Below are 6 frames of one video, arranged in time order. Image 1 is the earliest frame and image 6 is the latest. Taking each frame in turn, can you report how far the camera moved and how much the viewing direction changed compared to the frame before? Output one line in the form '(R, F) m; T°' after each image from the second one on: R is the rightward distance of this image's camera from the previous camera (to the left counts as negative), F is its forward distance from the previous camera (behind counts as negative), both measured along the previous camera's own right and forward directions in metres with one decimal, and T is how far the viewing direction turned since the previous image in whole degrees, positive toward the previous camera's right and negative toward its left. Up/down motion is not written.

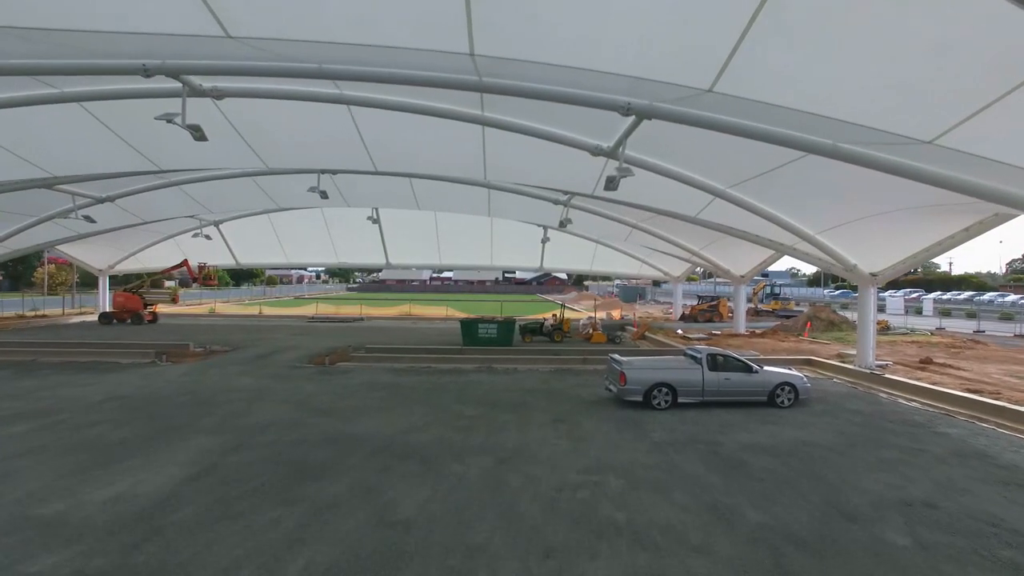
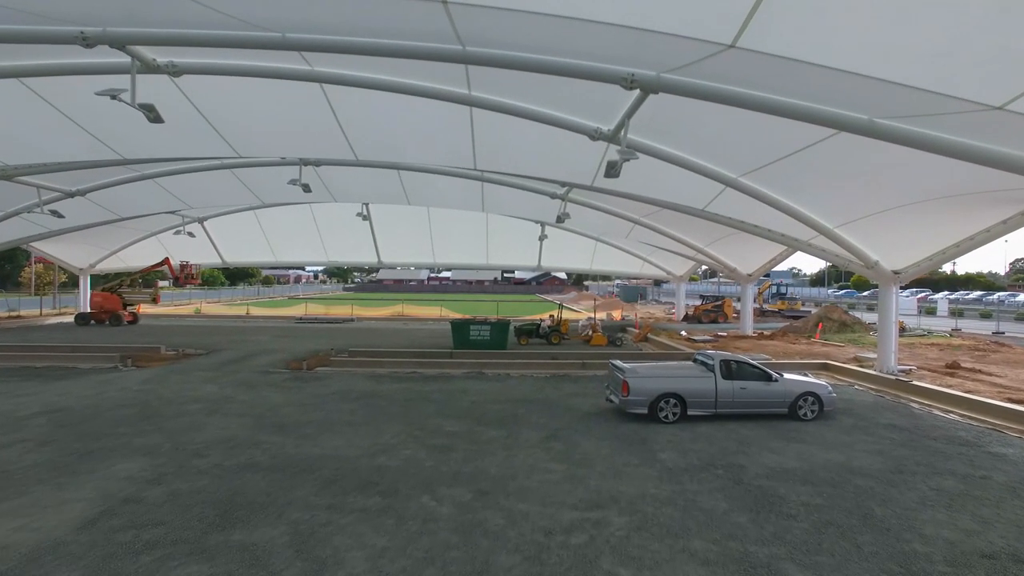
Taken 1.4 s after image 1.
(+0.2, +1.4) m; 0°
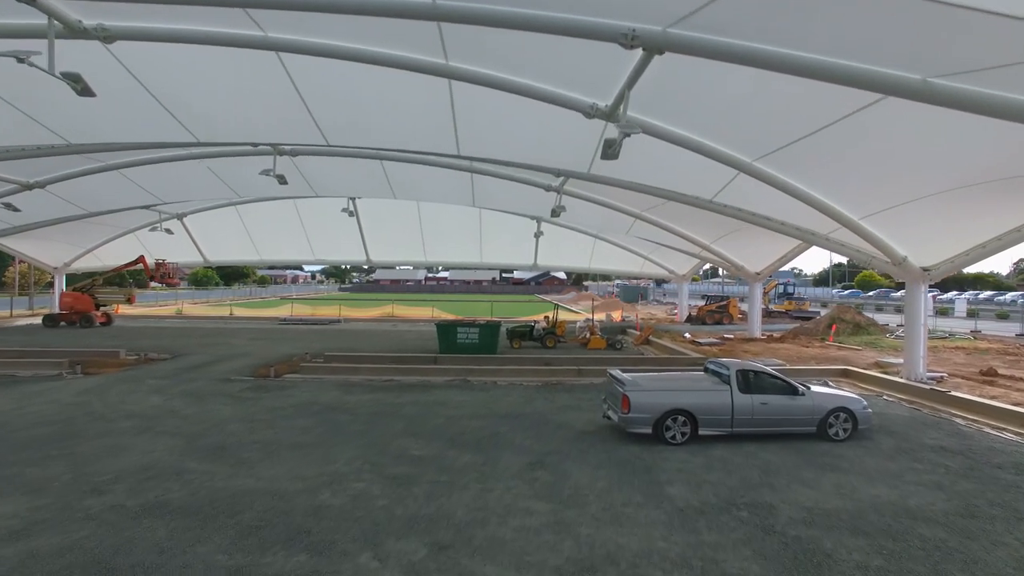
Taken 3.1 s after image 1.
(+0.3, +1.6) m; 0°
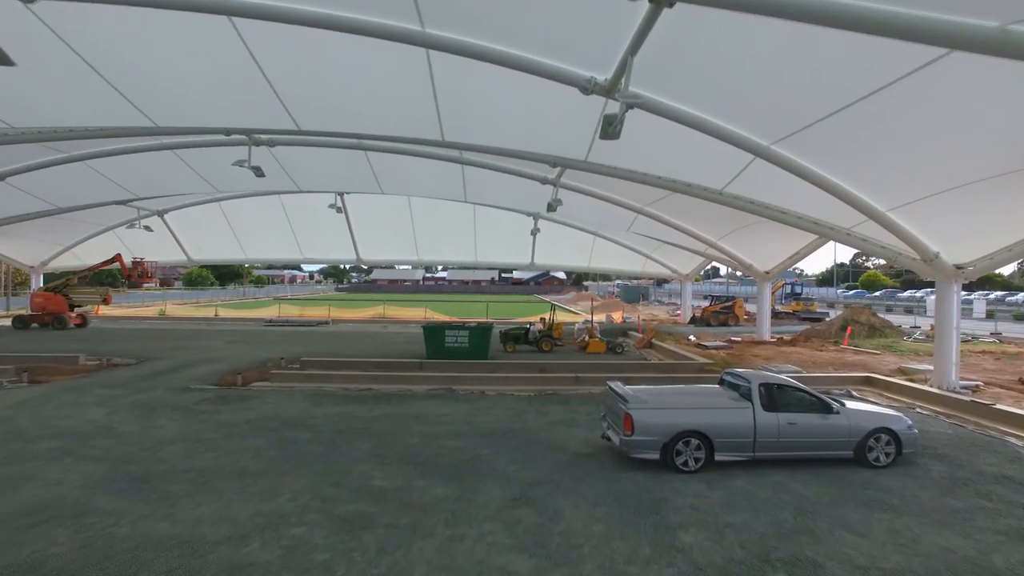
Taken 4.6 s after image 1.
(+0.3, +1.4) m; 0°
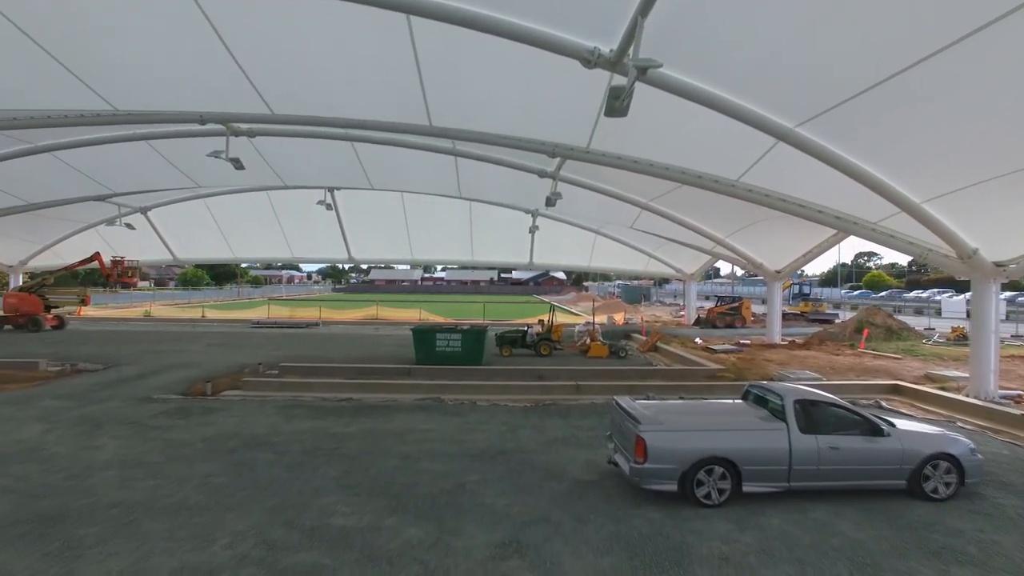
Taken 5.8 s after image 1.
(+0.1, +1.3) m; 0°
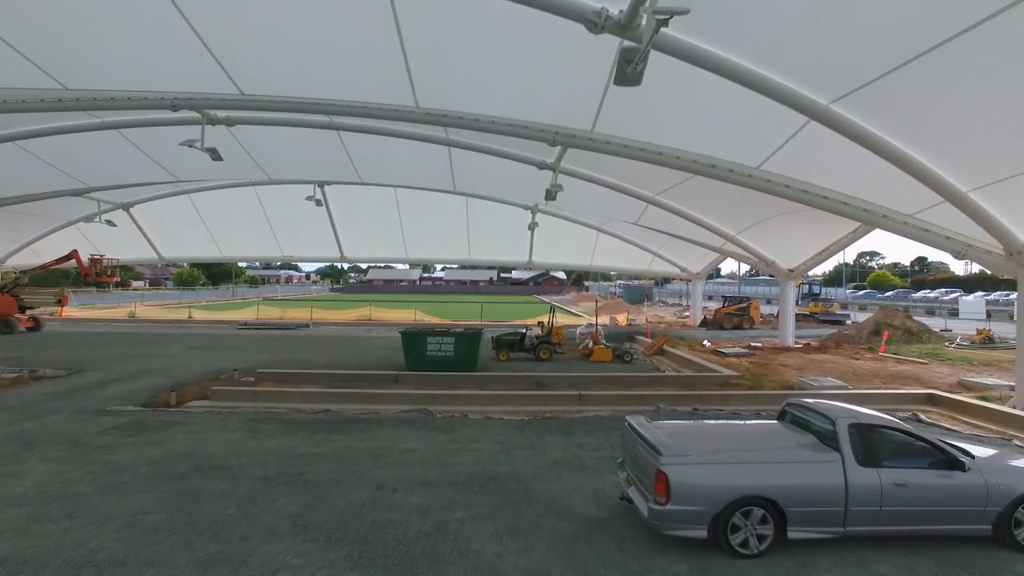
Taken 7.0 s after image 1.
(+0.1, +1.3) m; 0°
